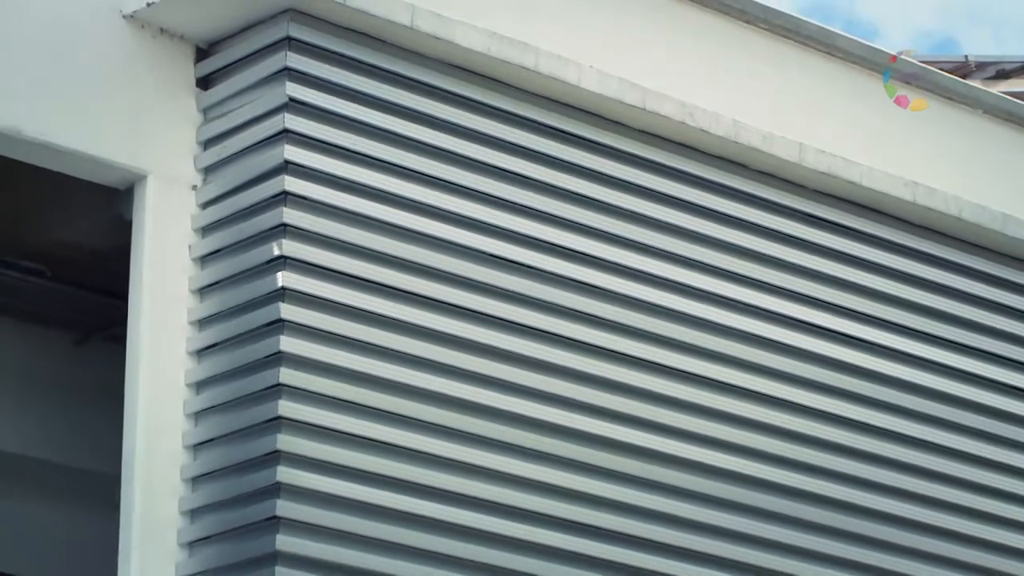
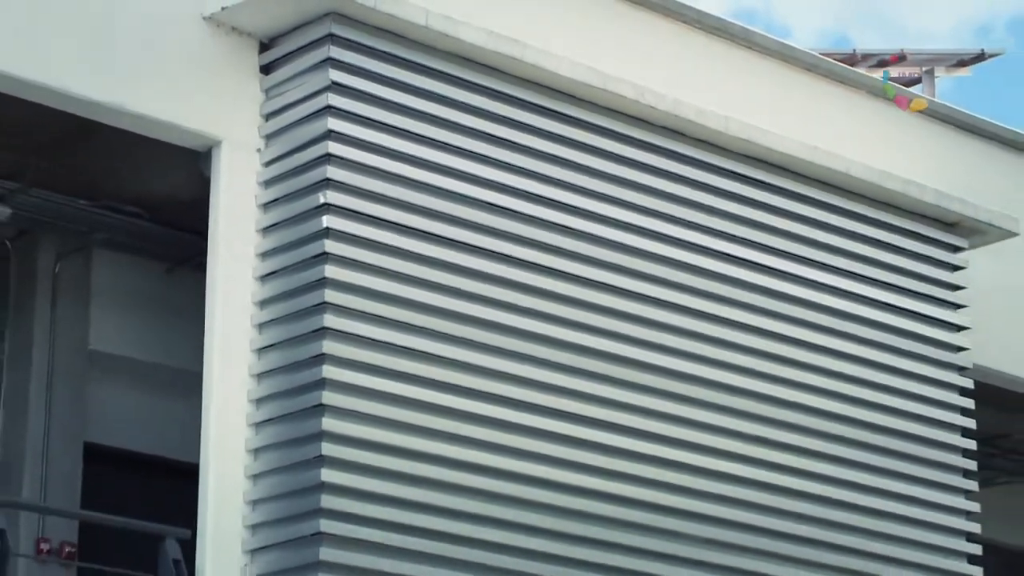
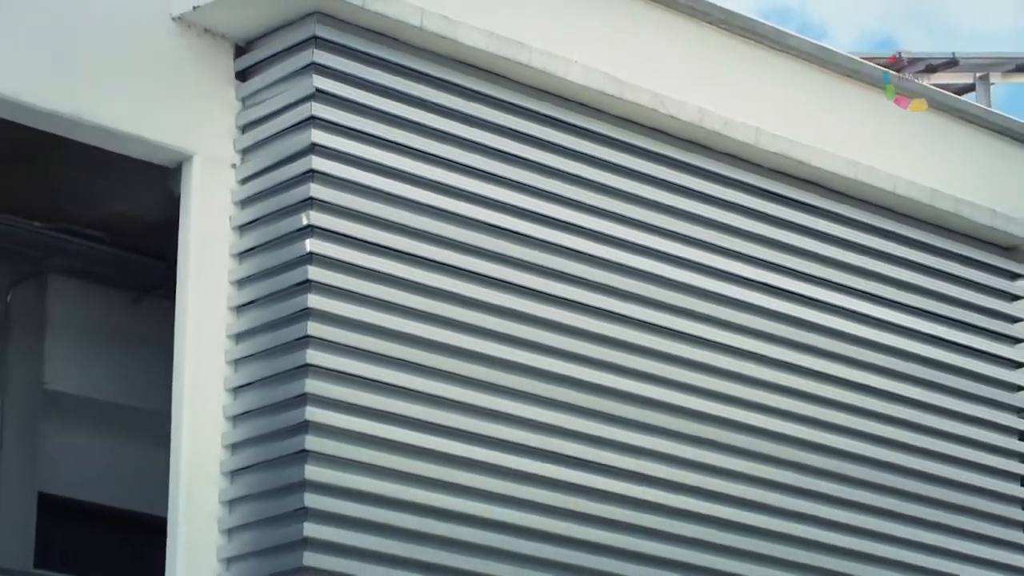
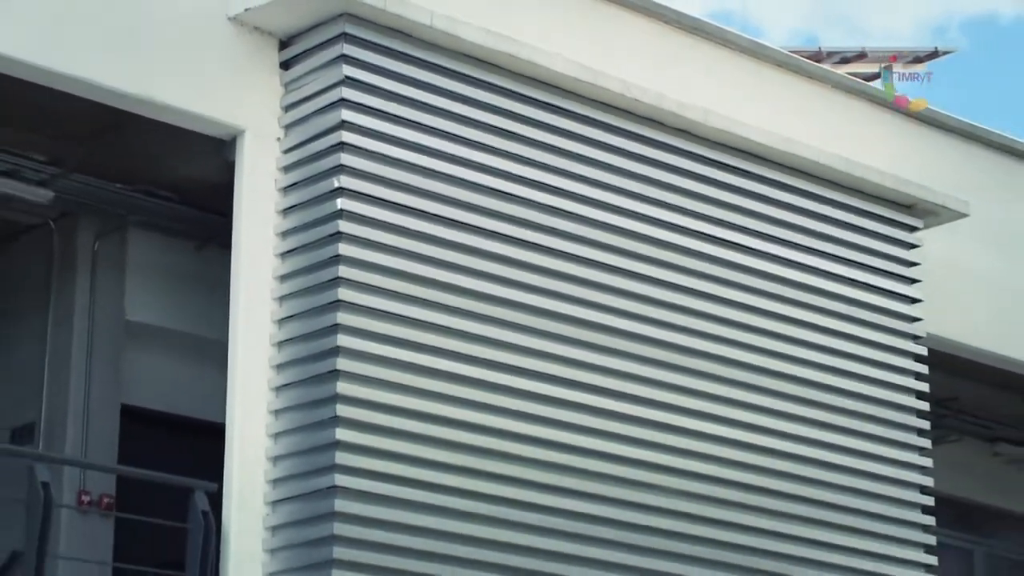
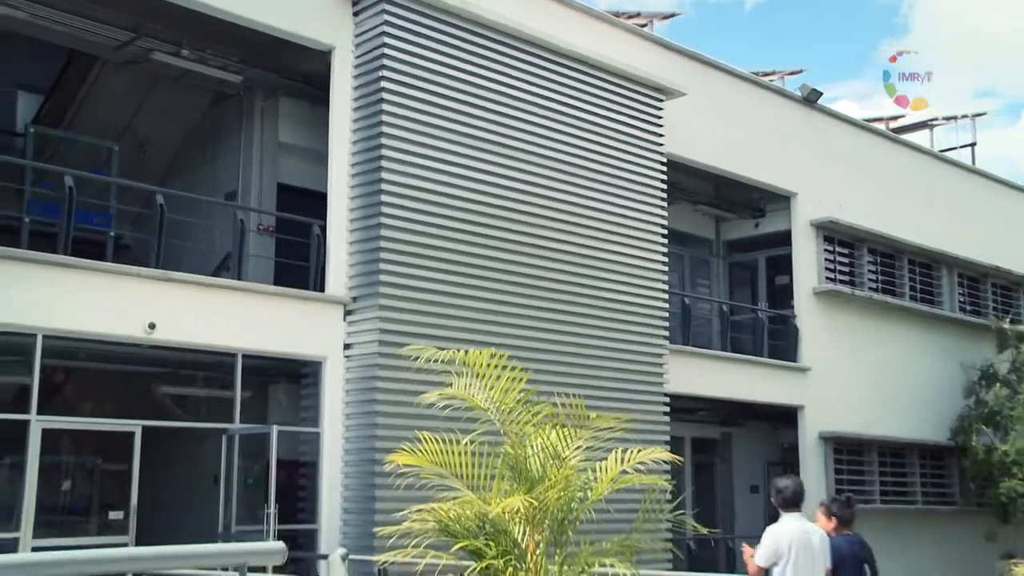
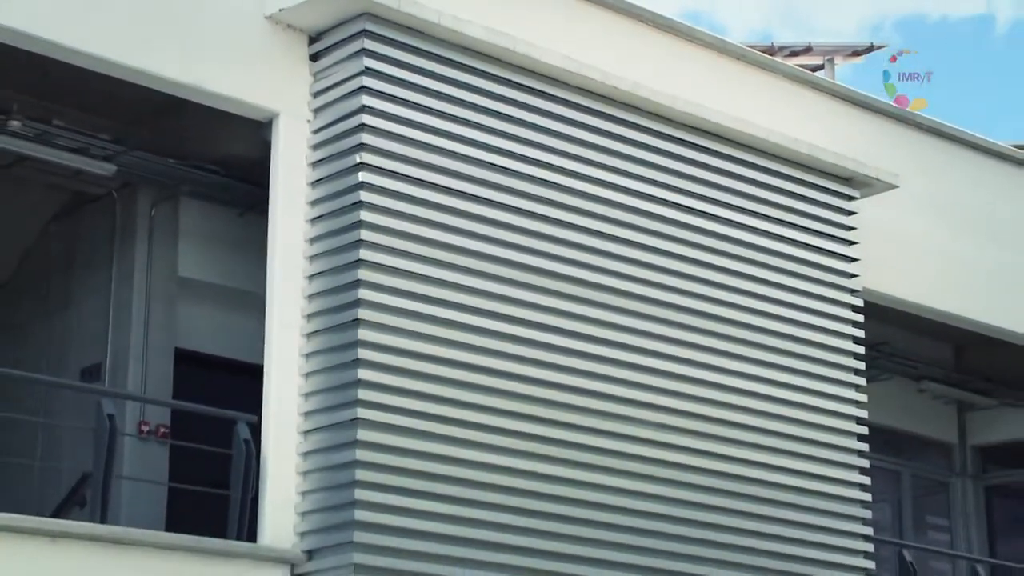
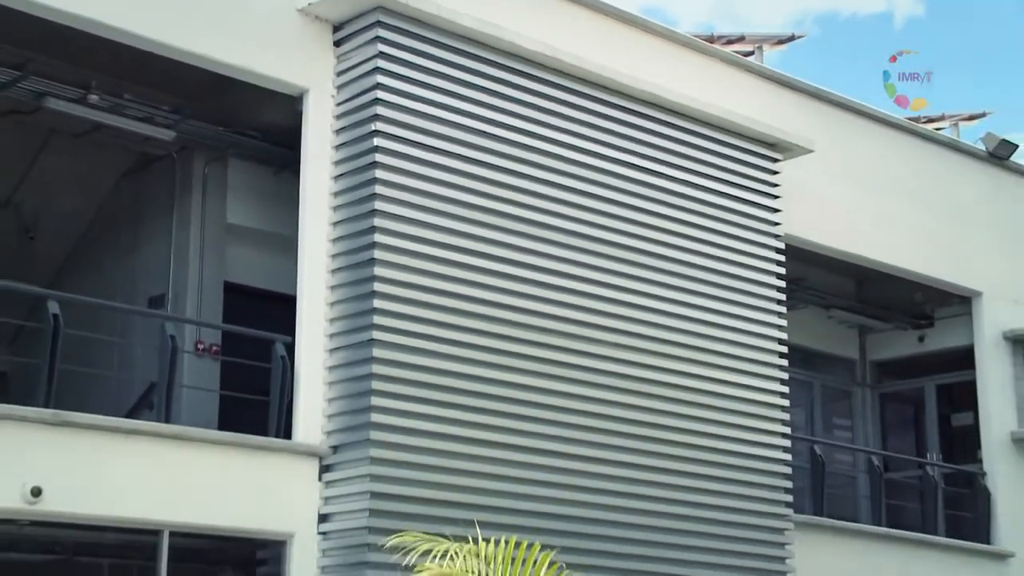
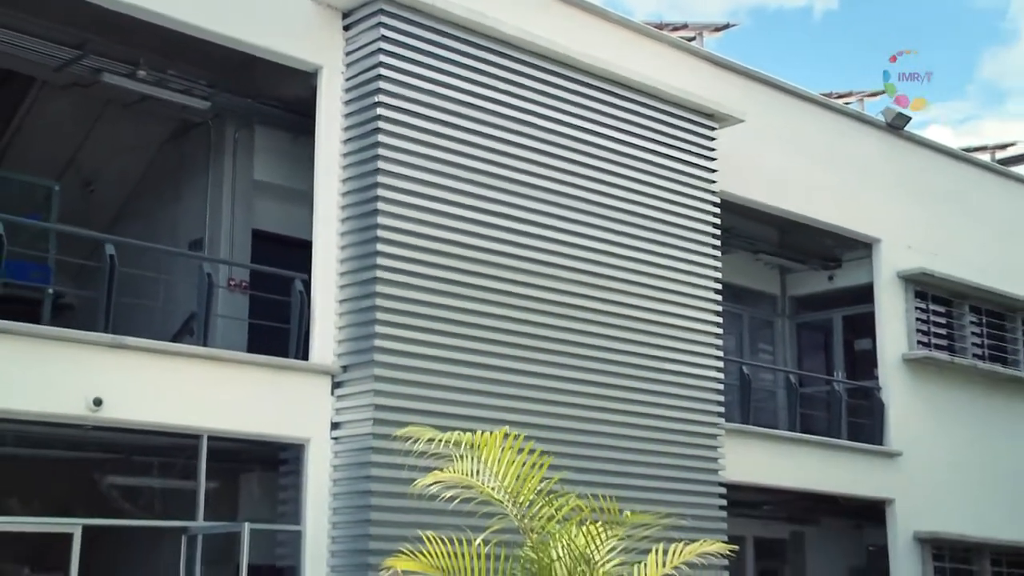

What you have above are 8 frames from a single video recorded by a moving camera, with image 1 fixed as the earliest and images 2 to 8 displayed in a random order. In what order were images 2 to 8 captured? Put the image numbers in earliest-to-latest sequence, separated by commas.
3, 2, 4, 6, 7, 8, 5
